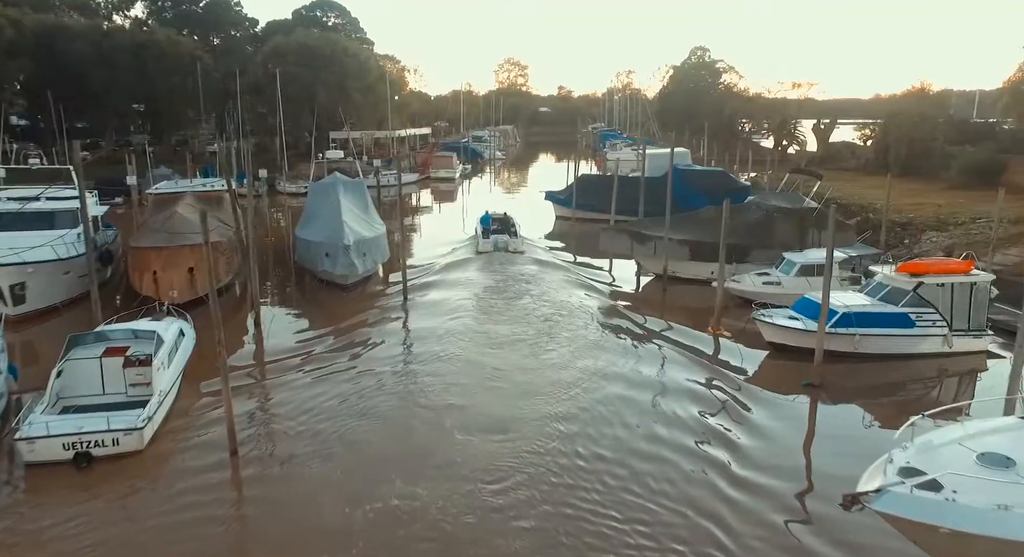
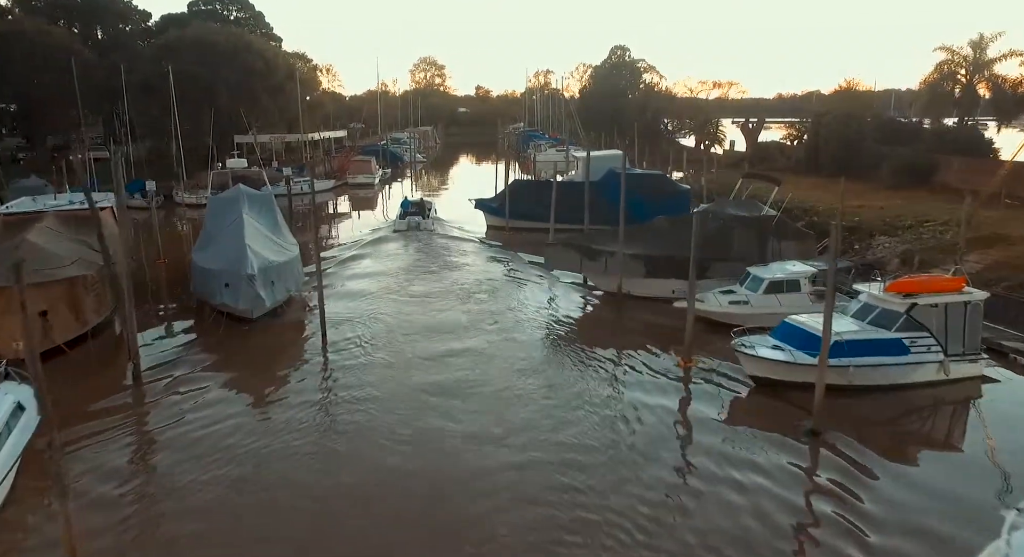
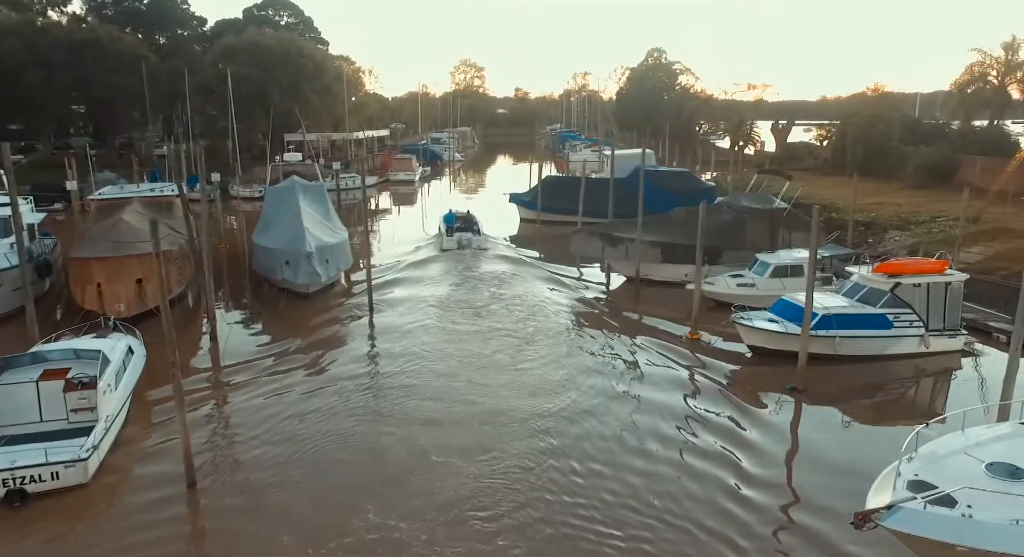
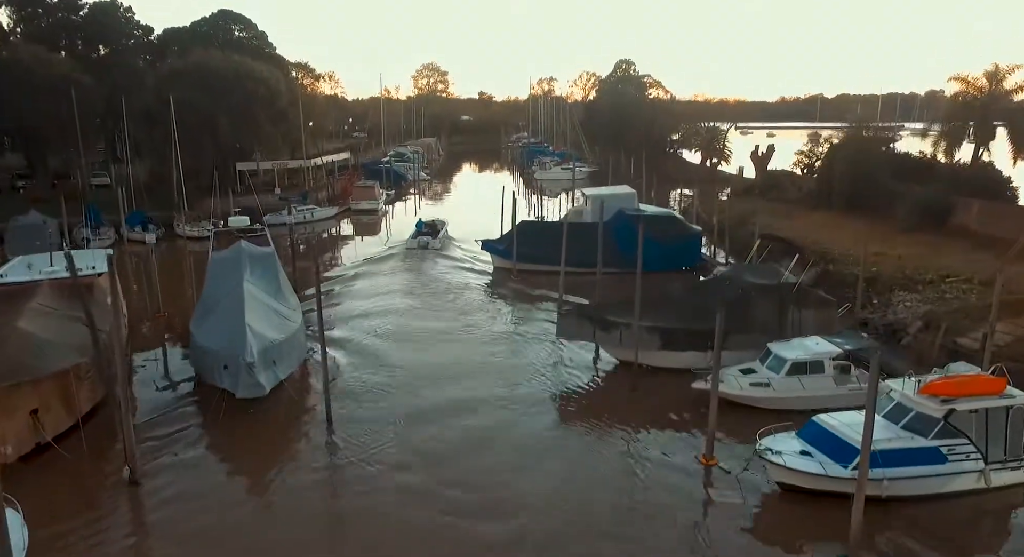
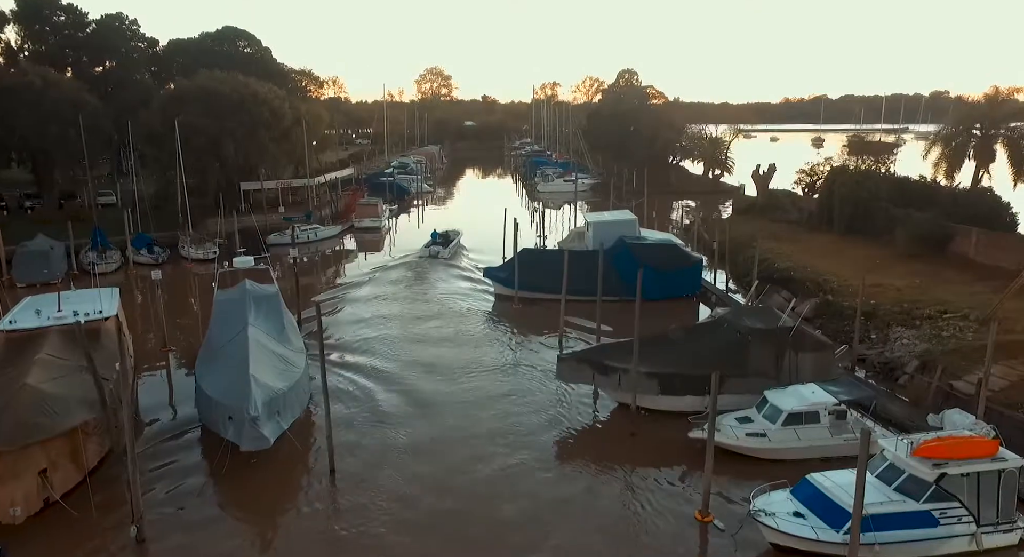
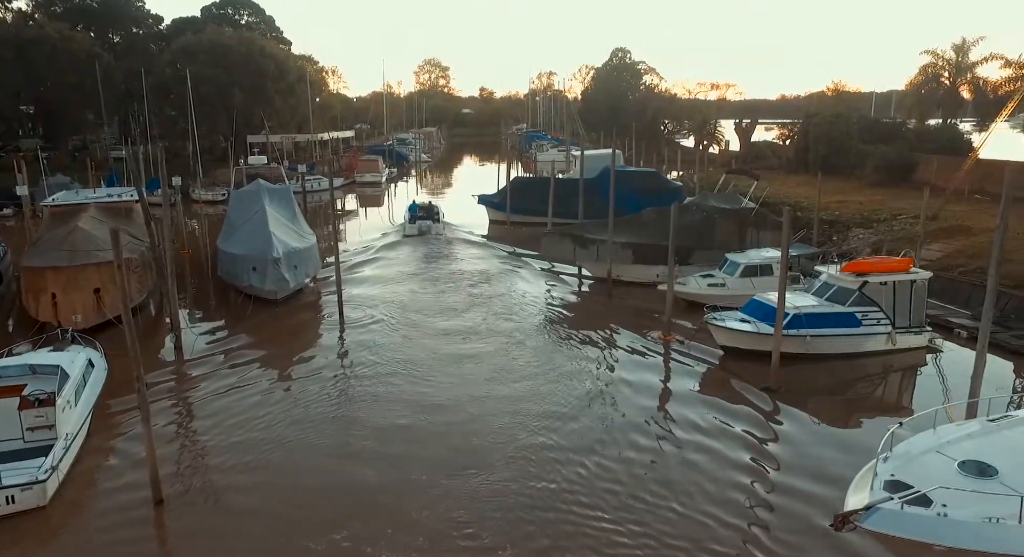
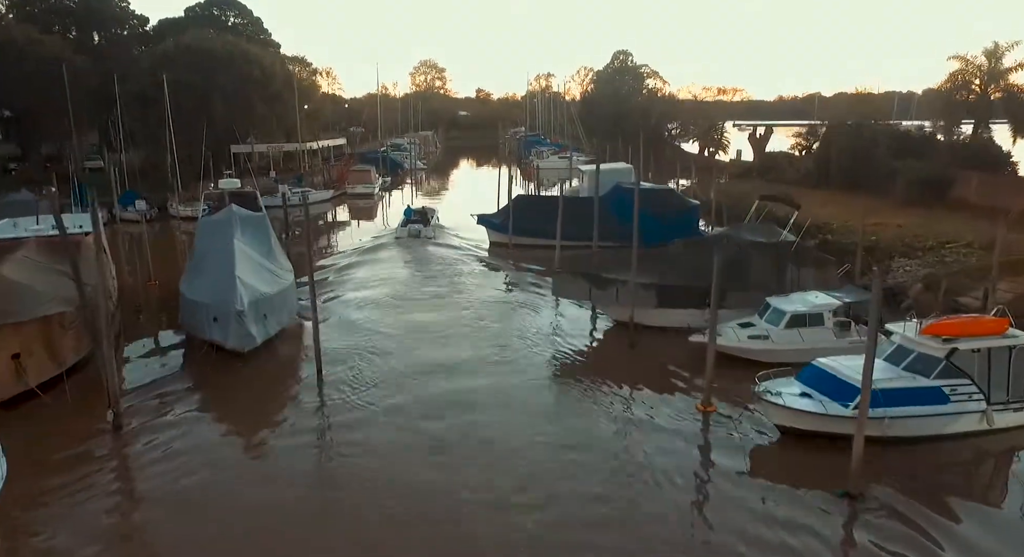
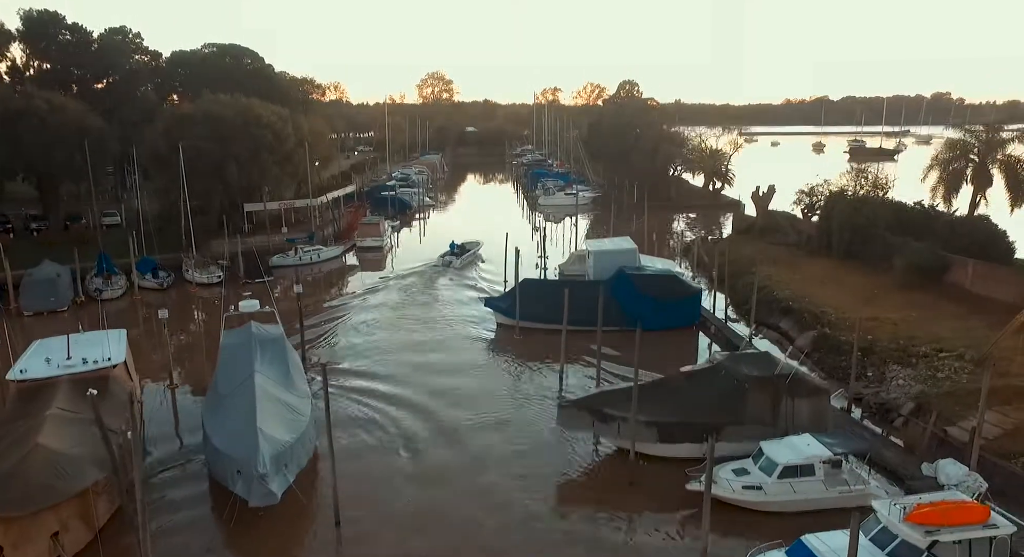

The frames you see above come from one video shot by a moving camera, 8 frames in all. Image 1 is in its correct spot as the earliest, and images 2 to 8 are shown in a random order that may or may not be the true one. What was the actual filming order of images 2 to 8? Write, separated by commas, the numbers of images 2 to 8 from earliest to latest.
3, 6, 2, 7, 4, 5, 8
